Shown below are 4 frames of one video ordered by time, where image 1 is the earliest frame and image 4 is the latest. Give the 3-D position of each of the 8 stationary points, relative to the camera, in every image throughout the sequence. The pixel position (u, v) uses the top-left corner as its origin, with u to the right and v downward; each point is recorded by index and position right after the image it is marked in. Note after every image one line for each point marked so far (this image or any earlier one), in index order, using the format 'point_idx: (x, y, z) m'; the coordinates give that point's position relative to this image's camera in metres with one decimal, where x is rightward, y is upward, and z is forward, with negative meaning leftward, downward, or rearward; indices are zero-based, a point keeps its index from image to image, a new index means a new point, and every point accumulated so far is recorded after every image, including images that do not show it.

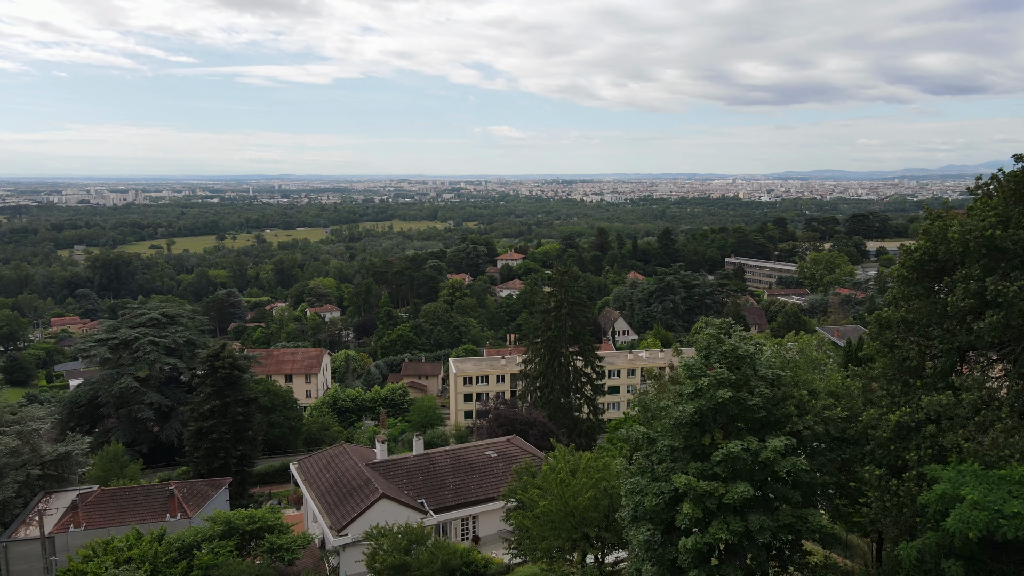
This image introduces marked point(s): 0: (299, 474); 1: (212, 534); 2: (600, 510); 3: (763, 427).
0: (-5.3, -4.6, +15.2) m
1: (-5.8, -4.7, +11.8) m
2: (+1.2, -2.9, +8.1) m
3: (+2.6, -1.4, +6.3) m
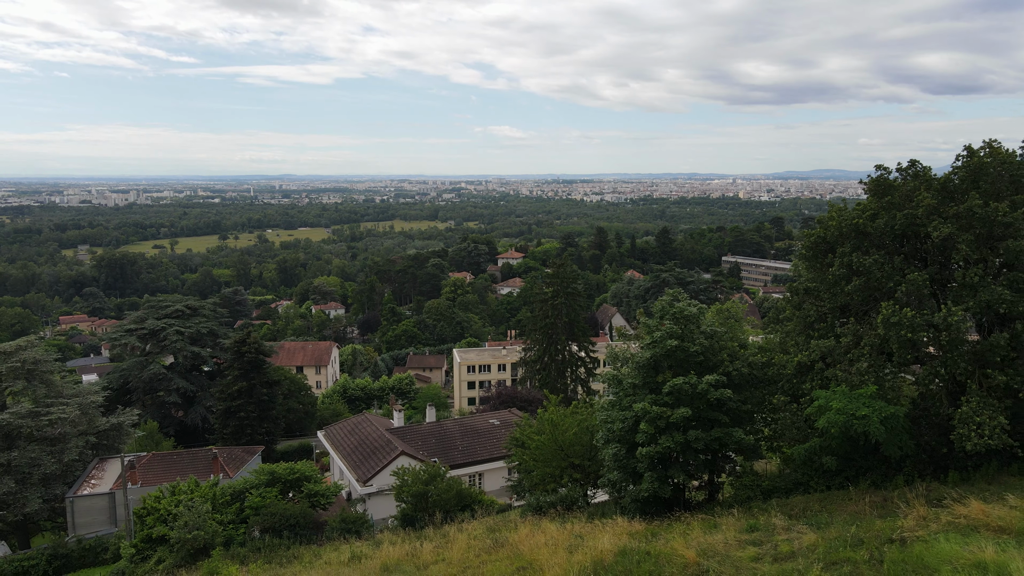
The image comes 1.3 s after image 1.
0: (-5.2, -4.3, +17.3) m
1: (-5.8, -4.4, +14.0) m
2: (+1.2, -2.6, +10.2) m
3: (+2.6, -1.1, +8.4) m
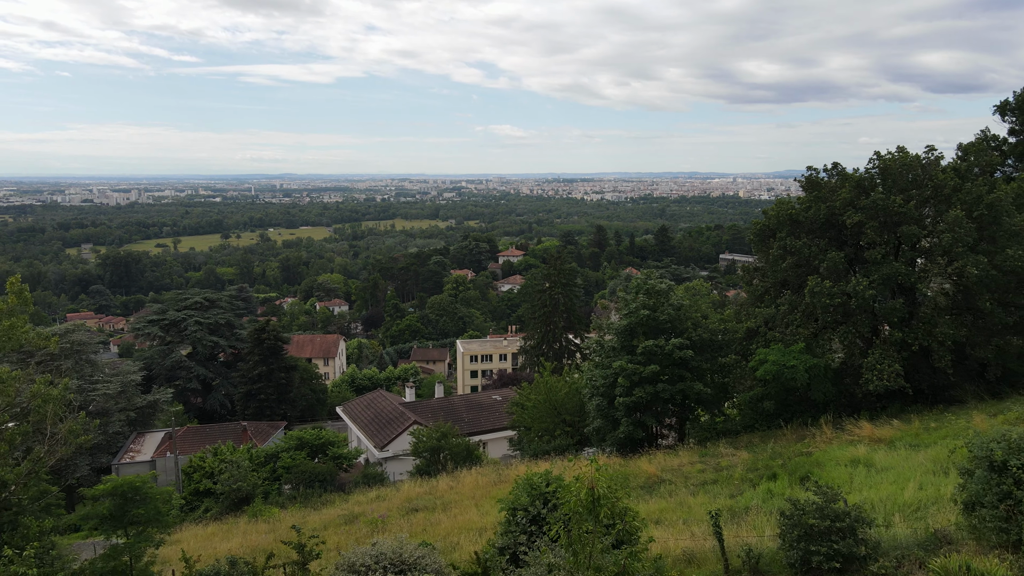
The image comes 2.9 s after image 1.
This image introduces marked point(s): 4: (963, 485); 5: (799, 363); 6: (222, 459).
0: (-5.2, -3.9, +19.2) m
1: (-5.7, -4.1, +15.8) m
2: (+1.2, -2.2, +12.0) m
3: (+2.6, -0.8, +10.2) m
4: (+2.9, -1.2, +3.9) m
5: (+4.0, -1.0, +8.6) m
6: (-6.9, -4.1, +14.6) m
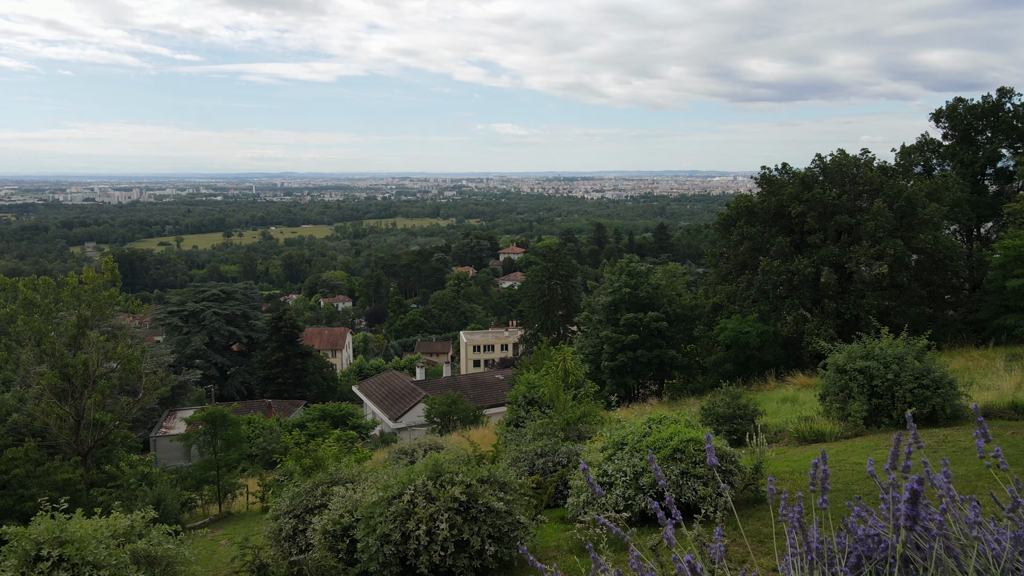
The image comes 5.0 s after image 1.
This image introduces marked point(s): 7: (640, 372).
0: (-5.2, -3.6, +20.9) m
1: (-5.7, -3.7, +17.5) m
2: (+1.2, -1.9, +13.7) m
3: (+2.7, -0.4, +11.9) m
4: (+2.9, -0.9, +5.7) m
5: (+4.0, -0.7, +10.4) m
6: (-6.9, -3.7, +16.4) m
7: (+2.4, -1.6, +11.6) m
